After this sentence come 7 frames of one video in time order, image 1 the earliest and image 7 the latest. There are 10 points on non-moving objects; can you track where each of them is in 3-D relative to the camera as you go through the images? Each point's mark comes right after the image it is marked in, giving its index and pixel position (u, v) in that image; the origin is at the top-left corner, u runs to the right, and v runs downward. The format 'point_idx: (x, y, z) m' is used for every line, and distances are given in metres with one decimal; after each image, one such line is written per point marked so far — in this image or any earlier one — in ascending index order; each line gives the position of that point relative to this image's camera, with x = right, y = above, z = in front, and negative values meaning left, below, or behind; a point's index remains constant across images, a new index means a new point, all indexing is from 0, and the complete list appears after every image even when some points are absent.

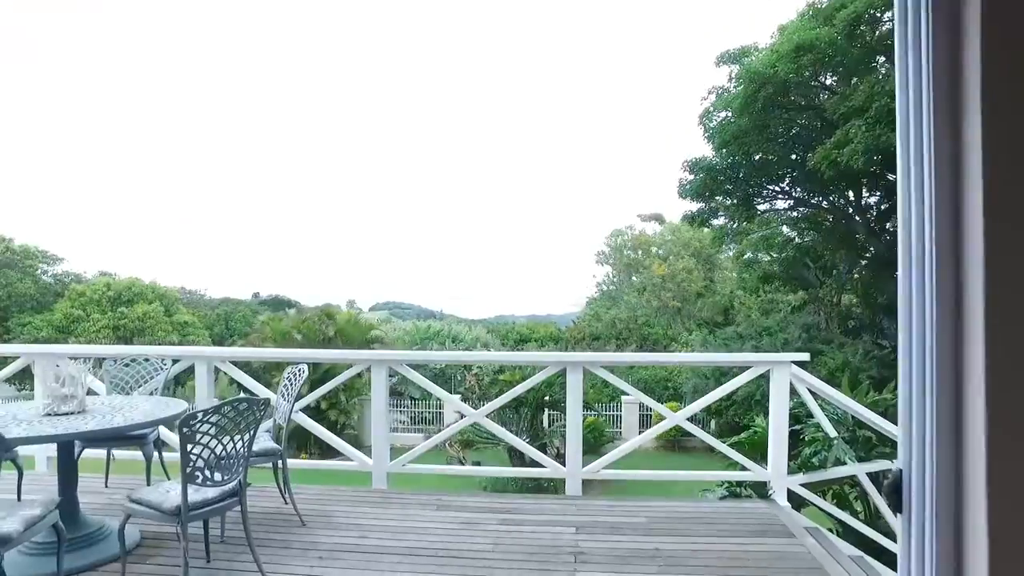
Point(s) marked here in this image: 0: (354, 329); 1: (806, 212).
0: (-2.6, -0.7, +11.2) m
1: (+4.4, +1.1, +10.1) m
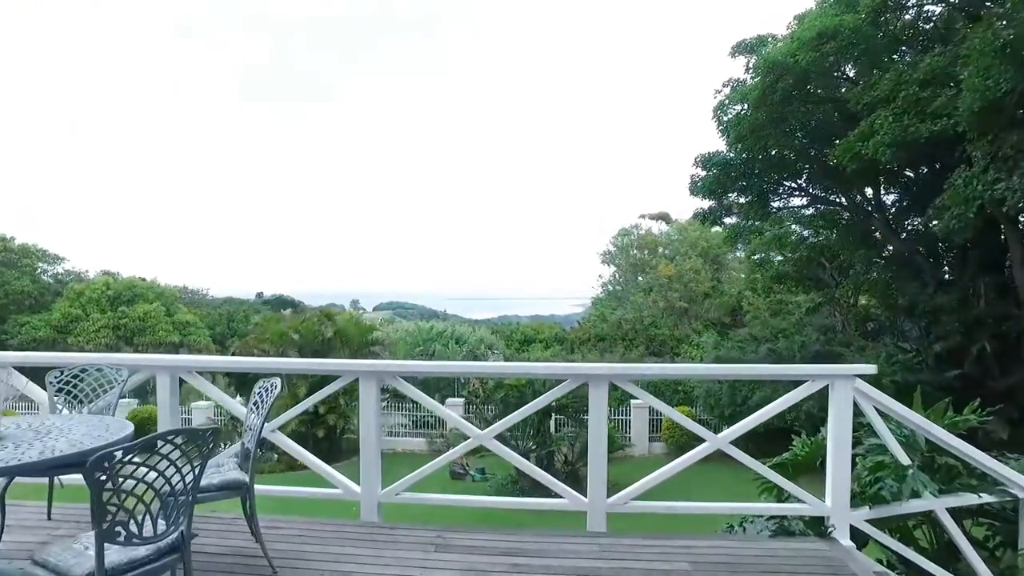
0: (-2.5, -0.7, +10.9) m
1: (+4.4, +1.1, +9.8) m
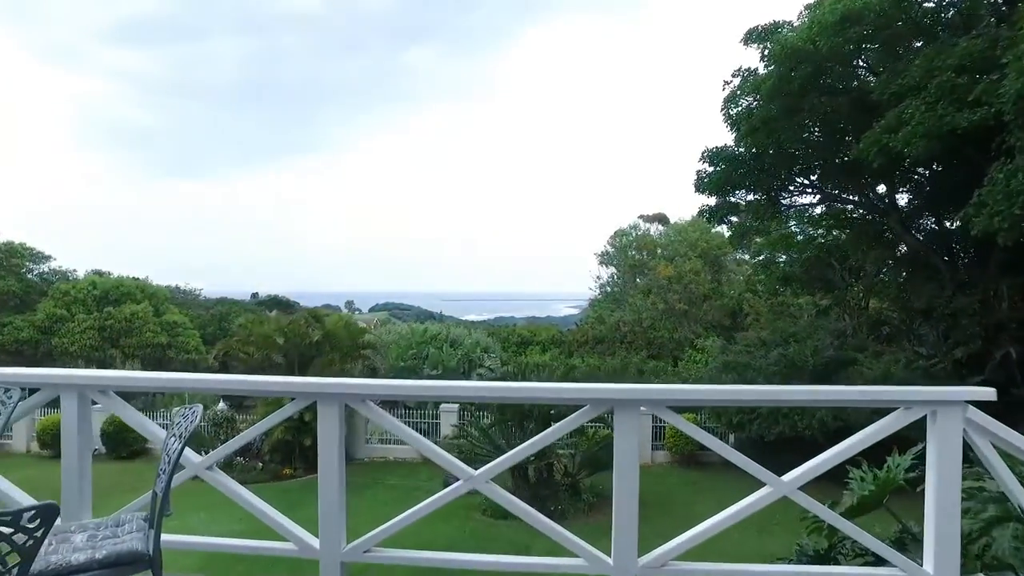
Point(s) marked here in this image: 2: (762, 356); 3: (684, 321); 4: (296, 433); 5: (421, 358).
0: (-2.6, -0.7, +10.4) m
1: (+4.4, +1.1, +9.3) m
2: (+3.4, -0.9, +9.0) m
3: (+4.0, -0.8, +16.0) m
4: (-2.8, -1.9, +8.7) m
5: (-1.6, -1.2, +11.6) m
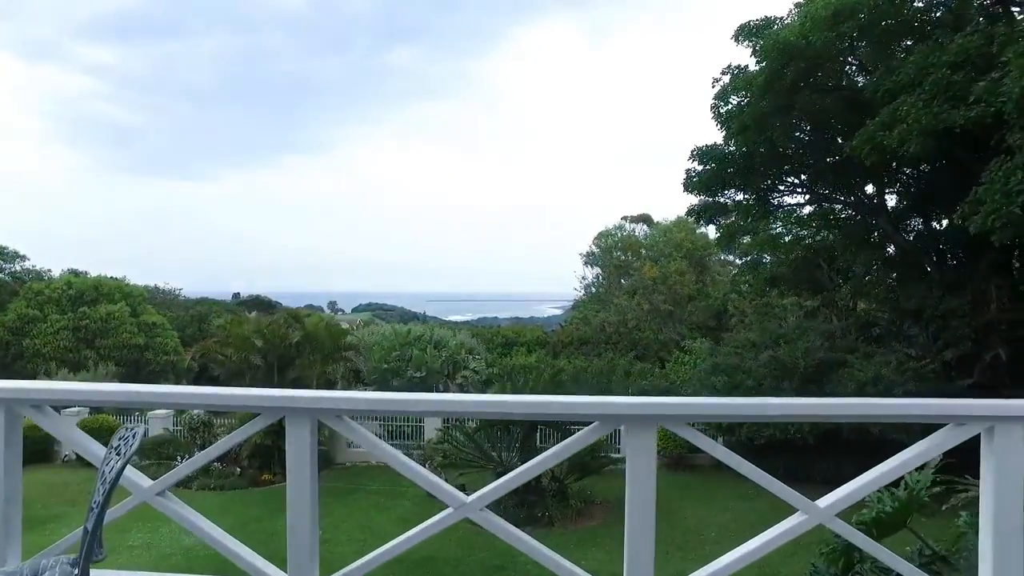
0: (-2.8, -0.7, +10.2) m
1: (+4.2, +1.1, +9.2) m
2: (+3.2, -0.9, +8.9) m
3: (+3.7, -0.8, +15.9) m
4: (-3.0, -1.9, +8.4) m
5: (-1.8, -1.2, +11.3) m
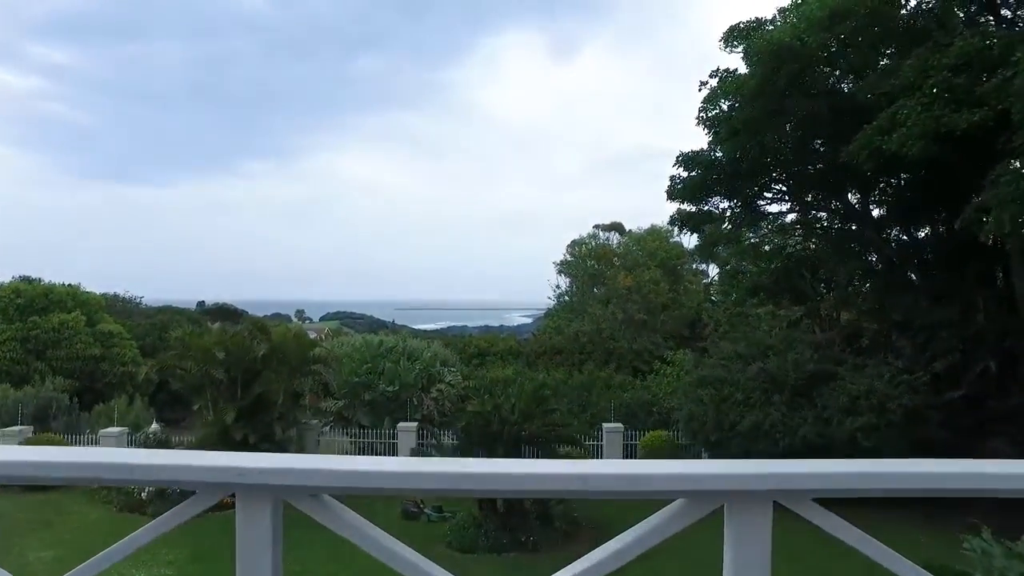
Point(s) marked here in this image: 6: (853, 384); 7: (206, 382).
0: (-3.1, -0.8, +9.6) m
1: (+3.9, +0.9, +9.0) m
2: (+2.9, -1.0, +8.6) m
3: (+3.1, -1.0, +15.7) m
4: (-3.2, -2.0, +7.9) m
5: (-2.2, -1.4, +10.8) m
6: (+3.8, -1.1, +7.5) m
7: (-4.0, -1.2, +8.9) m
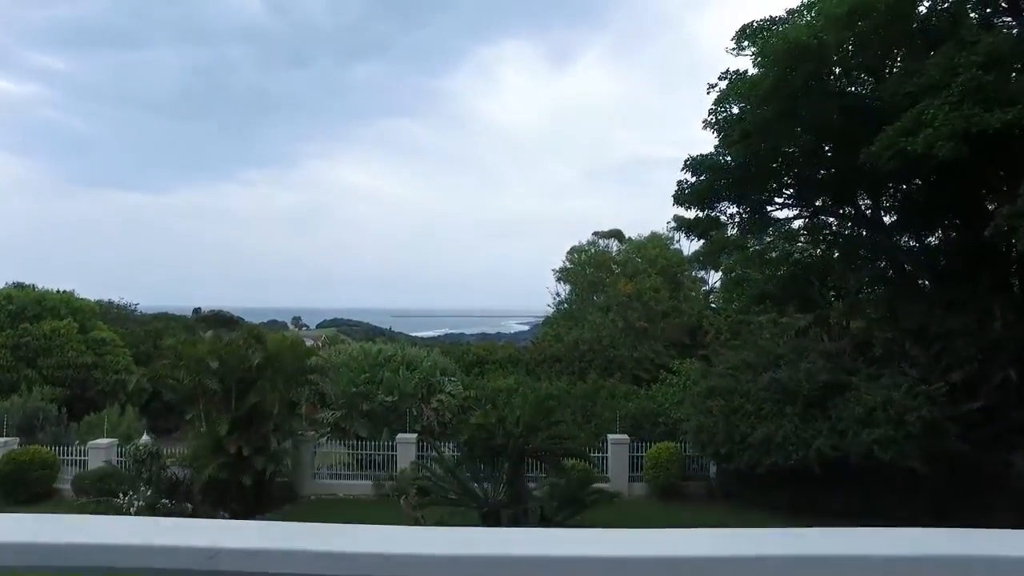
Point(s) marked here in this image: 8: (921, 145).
0: (-3.1, -0.9, +9.3) m
1: (+4.0, +0.8, +8.8) m
2: (+3.0, -1.1, +8.4) m
3: (+3.1, -1.2, +15.4) m
4: (-3.2, -2.1, +7.6) m
5: (-2.2, -1.5, +10.6) m
6: (+3.8, -1.1, +7.3) m
7: (-4.0, -1.3, +8.6) m
8: (+3.1, +1.1, +5.2) m
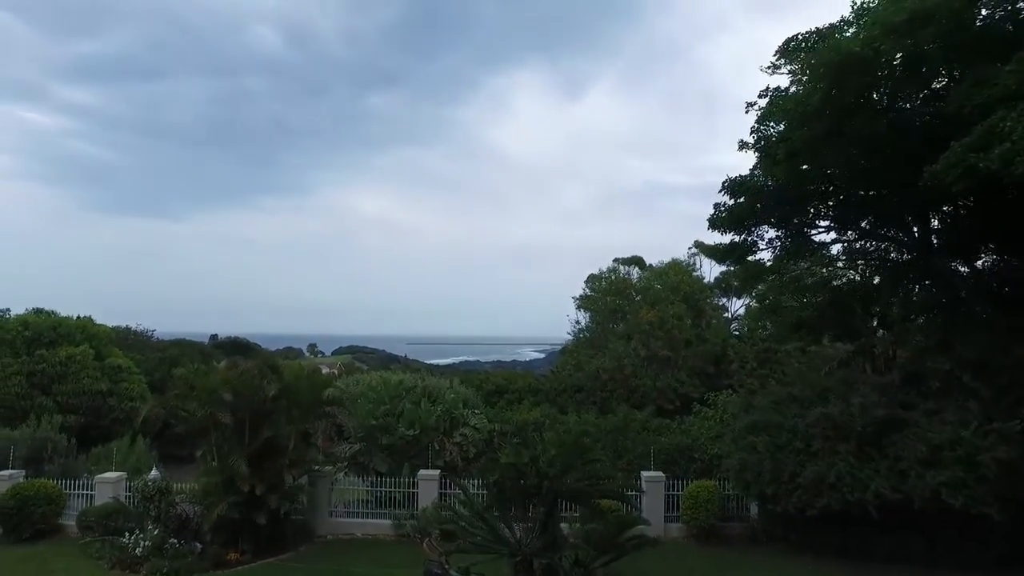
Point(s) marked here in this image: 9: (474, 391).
0: (-2.7, -1.3, +8.9) m
1: (+4.3, +0.5, +8.3) m
2: (+3.3, -1.5, +7.9) m
3: (+3.6, -1.8, +14.9) m
4: (-2.8, -2.3, +7.2) m
5: (-1.8, -1.9, +10.1) m
6: (+4.1, -1.4, +6.7) m
7: (-3.6, -1.6, +8.2) m
8: (+3.4, +0.9, +4.8) m
9: (-0.7, -2.0, +13.5) m
